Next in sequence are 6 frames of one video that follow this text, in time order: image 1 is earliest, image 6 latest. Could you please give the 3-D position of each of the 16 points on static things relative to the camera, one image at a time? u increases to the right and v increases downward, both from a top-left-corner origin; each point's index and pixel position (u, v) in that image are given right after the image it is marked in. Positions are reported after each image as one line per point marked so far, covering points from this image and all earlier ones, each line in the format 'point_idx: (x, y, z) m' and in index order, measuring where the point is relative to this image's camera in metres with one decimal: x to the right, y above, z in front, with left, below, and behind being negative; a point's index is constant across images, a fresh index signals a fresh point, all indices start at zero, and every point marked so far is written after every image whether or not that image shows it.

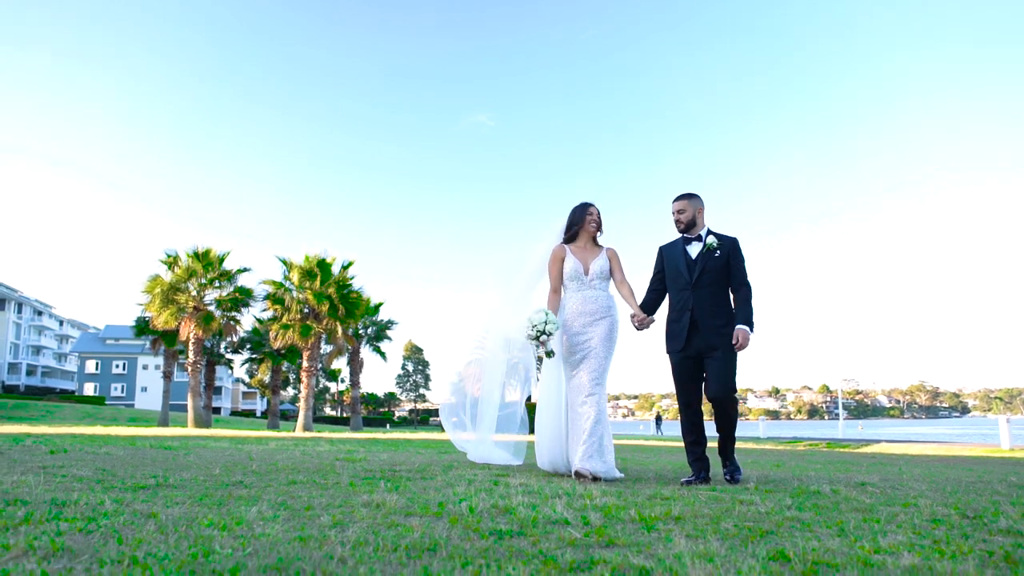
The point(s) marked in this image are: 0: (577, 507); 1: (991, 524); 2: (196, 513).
0: (+0.4, -1.1, +3.9) m
1: (+2.3, -1.1, +3.5) m
2: (-1.5, -1.0, +3.4) m
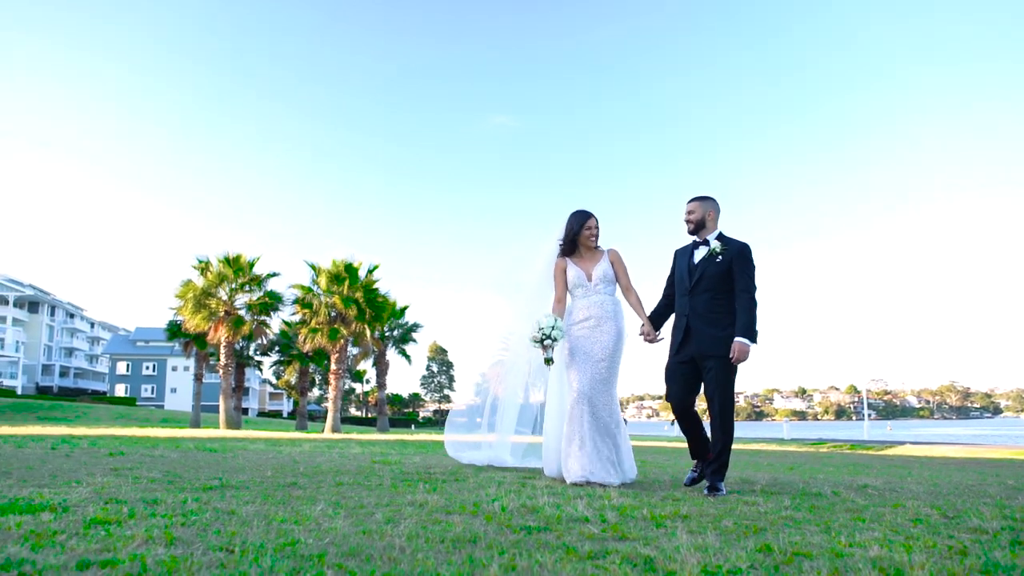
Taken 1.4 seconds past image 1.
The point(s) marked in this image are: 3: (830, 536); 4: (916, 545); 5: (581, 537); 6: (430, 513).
0: (+0.5, -1.3, +4.4) m
1: (+2.5, -1.2, +3.9) m
2: (-1.3, -1.2, +4.0) m
3: (+1.5, -1.2, +3.5) m
4: (+1.8, -1.1, +3.3) m
5: (+0.3, -1.1, +3.4) m
6: (-0.4, -1.2, +4.1) m
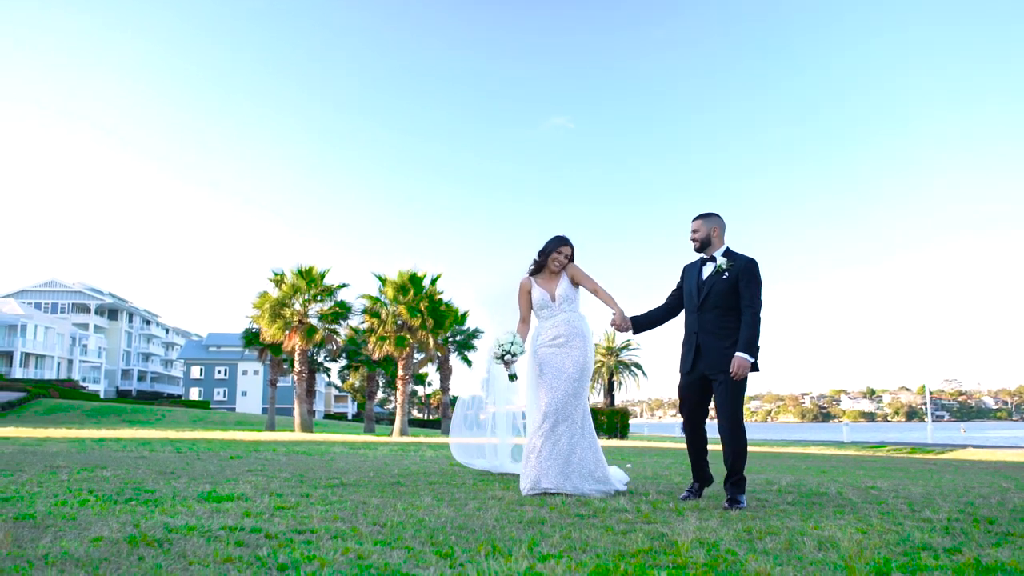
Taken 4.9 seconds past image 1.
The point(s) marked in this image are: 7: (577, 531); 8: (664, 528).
0: (+1.0, -1.6, +5.7) m
1: (+2.9, -1.6, +5.1) m
2: (-0.9, -1.6, +5.5) m
3: (+1.9, -1.5, +4.7) m
4: (+2.1, -1.5, +4.5) m
5: (+0.7, -1.5, +4.7) m
6: (0.0, -1.6, +5.5) m
7: (+0.4, -1.4, +4.2) m
8: (+0.9, -1.4, +4.4) m
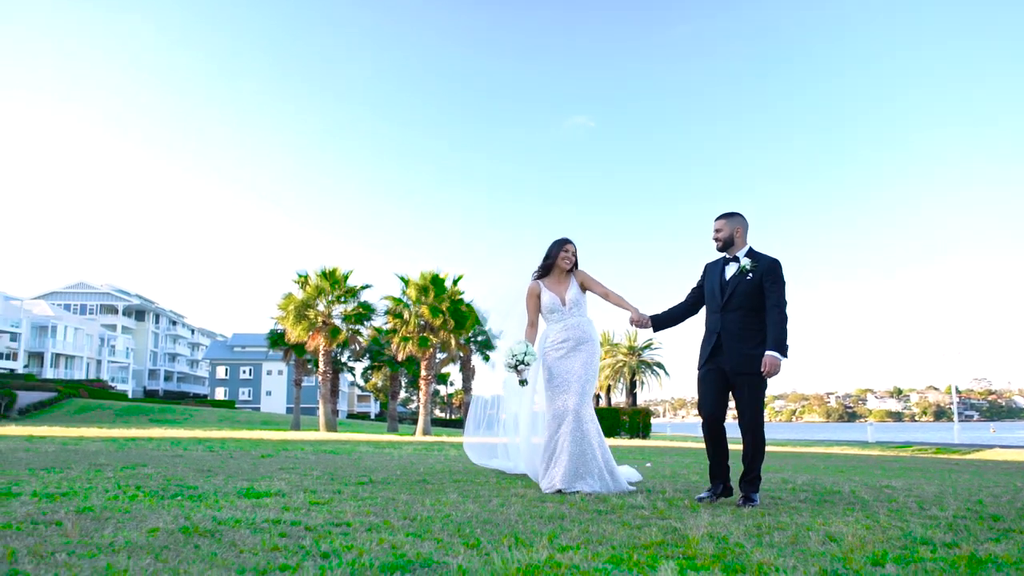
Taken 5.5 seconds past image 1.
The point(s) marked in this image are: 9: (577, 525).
0: (+1.2, -1.7, +6.0) m
1: (+3.0, -1.6, +5.3) m
2: (-0.7, -1.6, +5.8) m
3: (+2.0, -1.5, +4.9) m
4: (+2.3, -1.5, +4.7) m
5: (+0.8, -1.5, +5.0) m
6: (+0.2, -1.7, +5.8) m
7: (+0.5, -1.4, +4.5) m
8: (+1.0, -1.5, +4.6) m
9: (+0.4, -1.4, +4.4) m
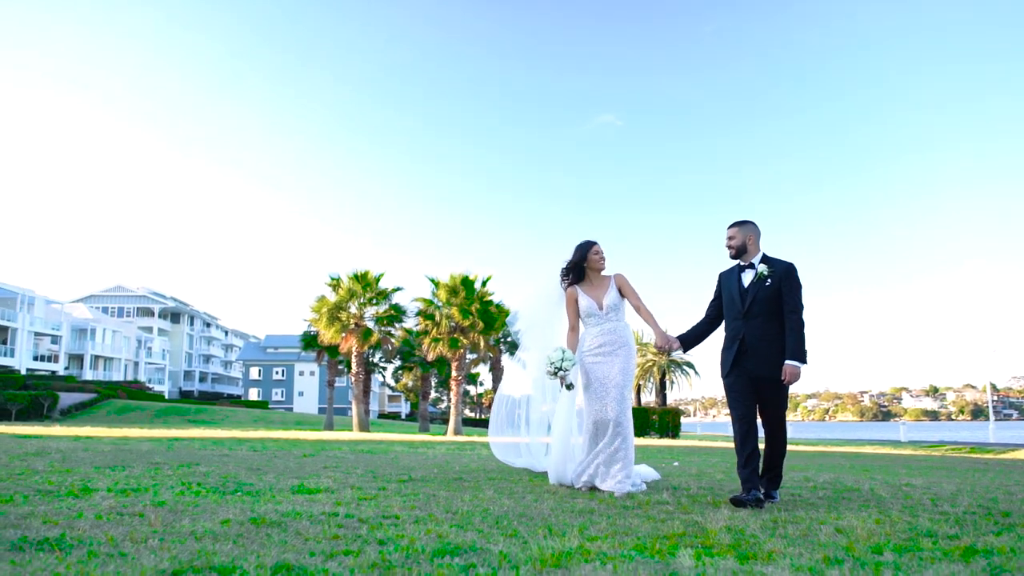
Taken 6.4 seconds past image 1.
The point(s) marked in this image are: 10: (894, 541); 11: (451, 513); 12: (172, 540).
0: (+1.4, -1.8, +6.3) m
1: (+3.3, -1.7, +5.6) m
2: (-0.5, -1.7, +6.2) m
3: (+2.2, -1.6, +5.3) m
4: (+2.5, -1.6, +5.0) m
5: (+1.1, -1.6, +5.4) m
6: (+0.4, -1.7, +6.2) m
7: (+0.7, -1.5, +4.9) m
8: (+1.3, -1.5, +5.0) m
9: (+0.6, -1.5, +4.8) m
10: (+2.1, -1.4, +4.0) m
11: (-0.4, -1.5, +4.9) m
12: (-1.7, -1.3, +3.7) m
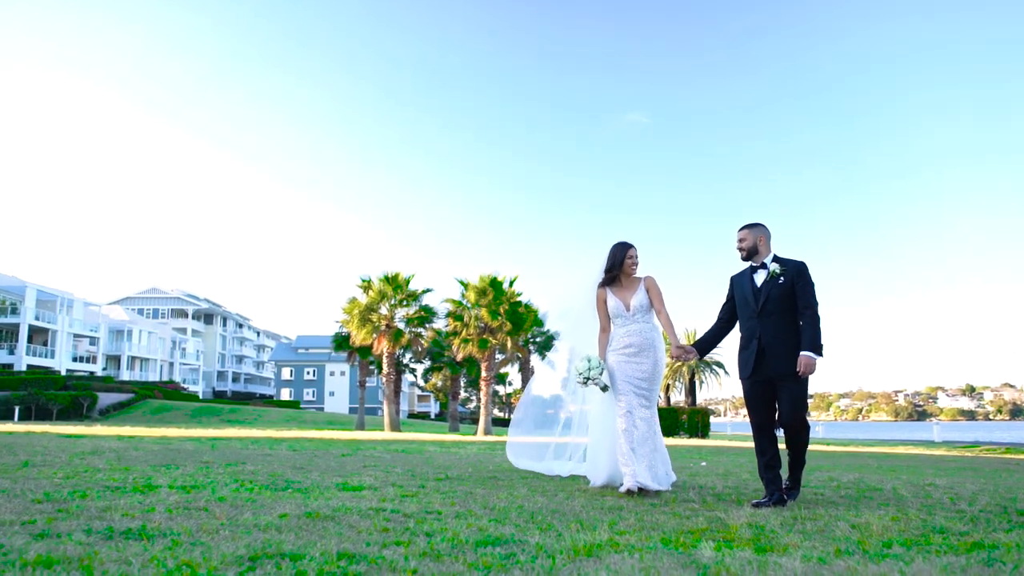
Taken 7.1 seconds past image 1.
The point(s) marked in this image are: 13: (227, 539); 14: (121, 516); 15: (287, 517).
0: (+1.7, -1.8, +6.6) m
1: (+3.5, -1.7, +5.8) m
2: (-0.2, -1.8, +6.5) m
3: (+2.5, -1.7, +5.5) m
4: (+2.7, -1.6, +5.3) m
5: (+1.3, -1.7, +5.7) m
6: (+0.7, -1.8, +6.5) m
7: (+1.0, -1.6, +5.2) m
8: (+1.5, -1.6, +5.3) m
9: (+0.8, -1.6, +5.1) m
10: (+2.3, -1.4, +4.3) m
11: (-0.2, -1.6, +5.3) m
12: (-1.5, -1.4, +4.2) m
13: (-1.5, -1.3, +3.9) m
14: (-2.4, -1.4, +4.5) m
15: (-1.4, -1.4, +4.7) m
